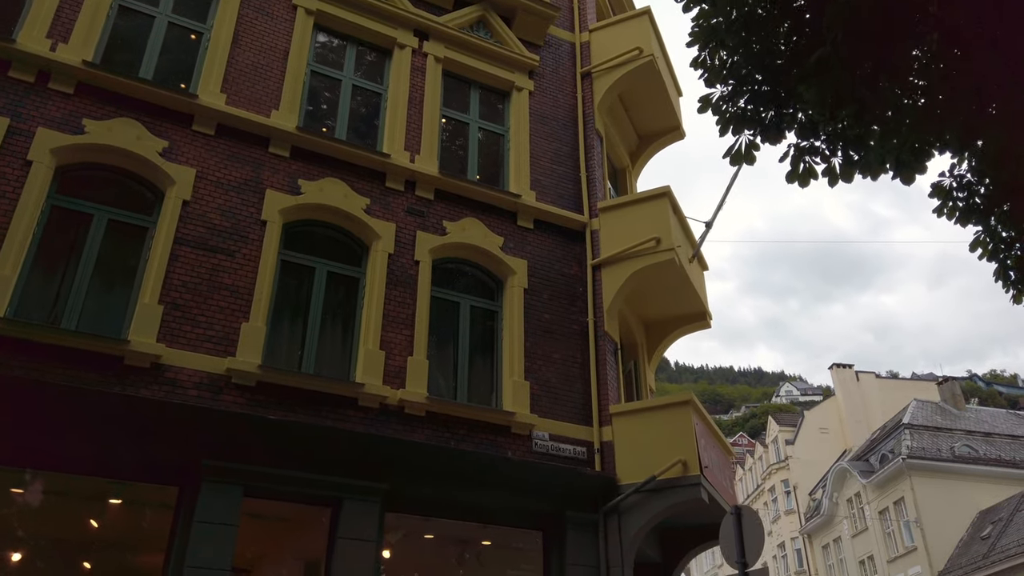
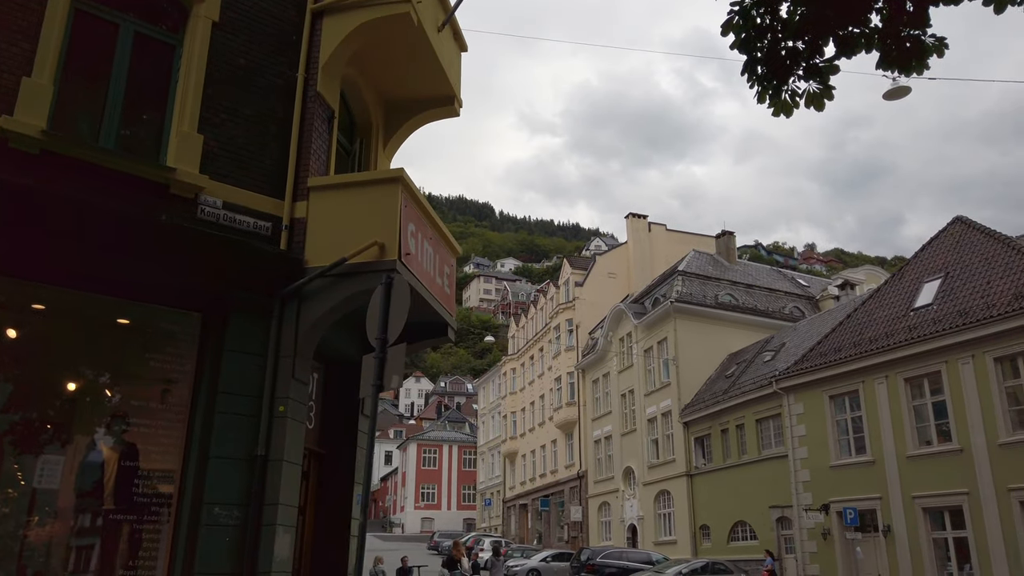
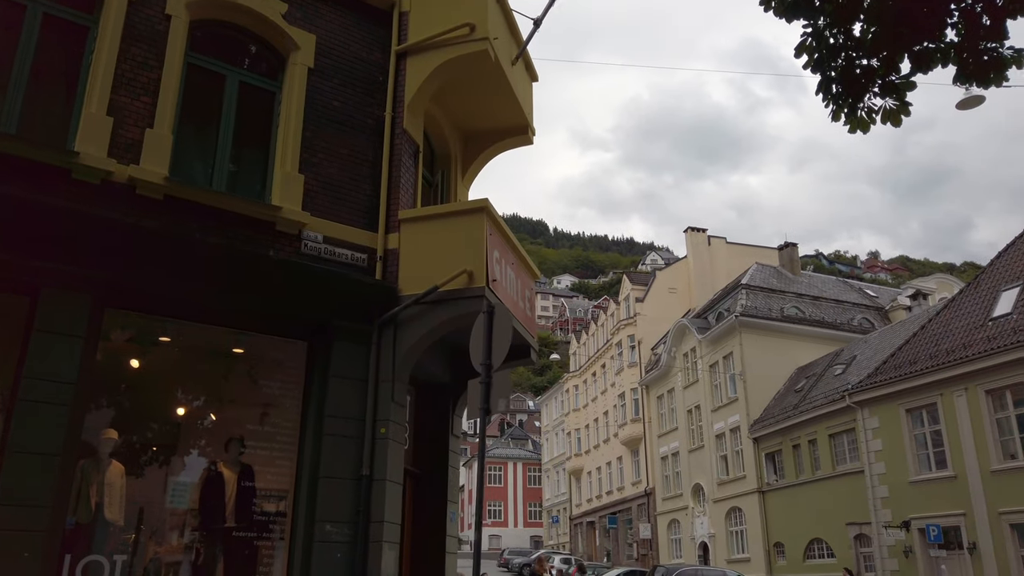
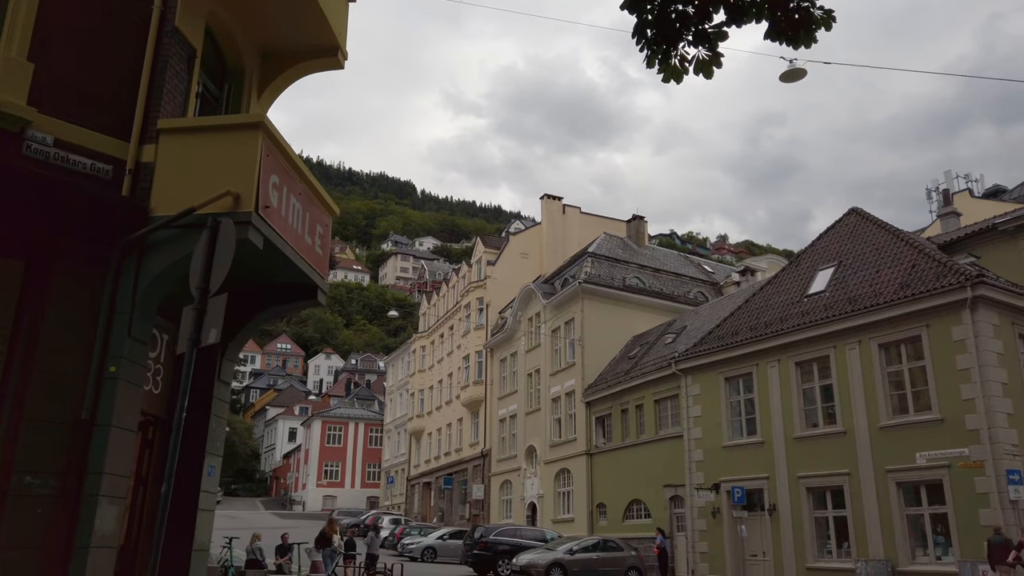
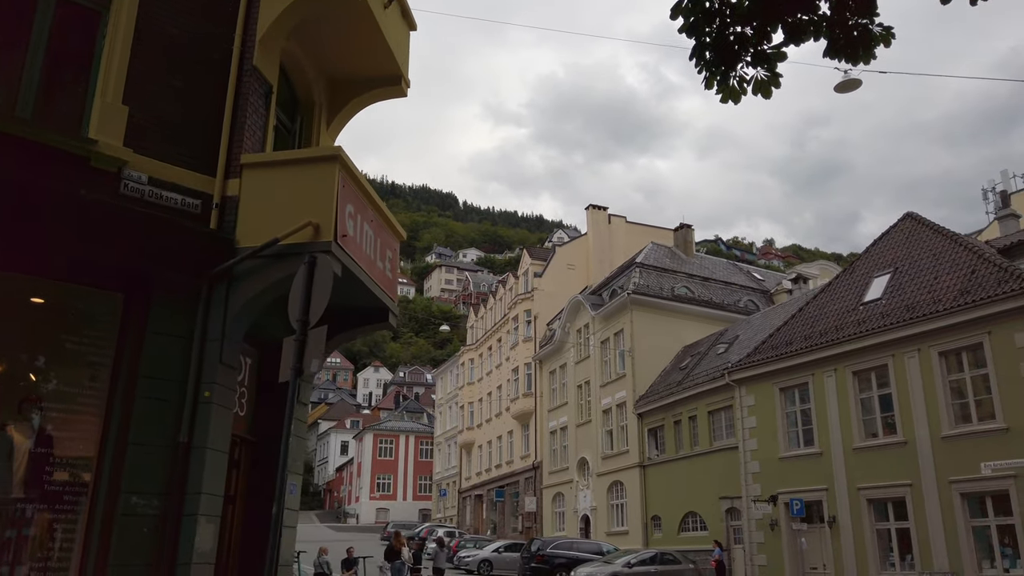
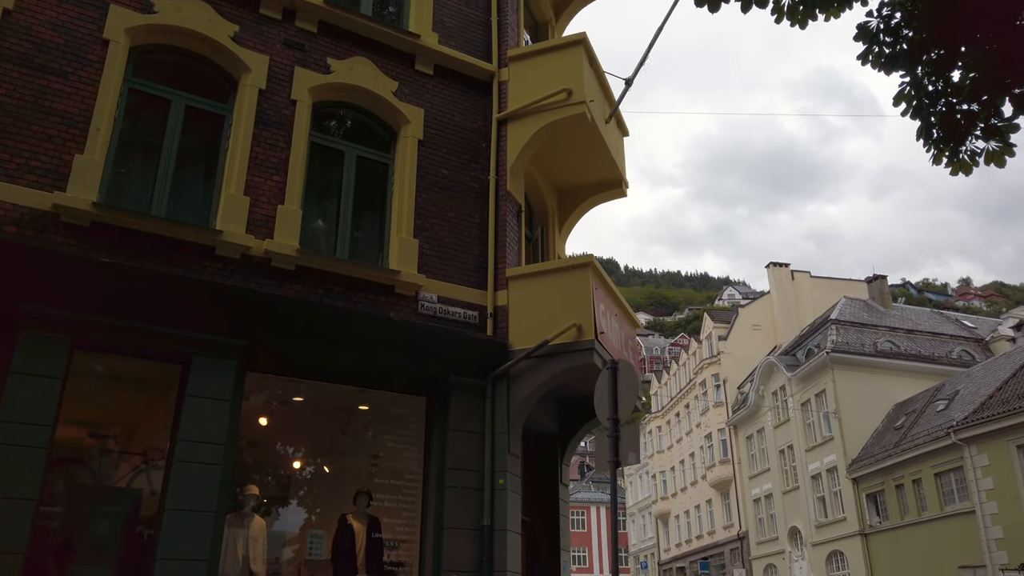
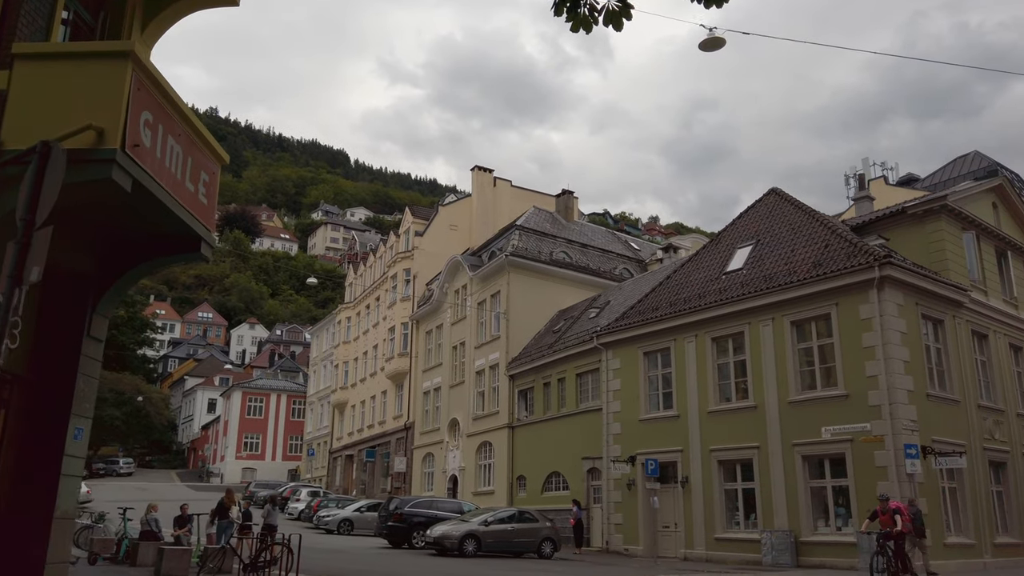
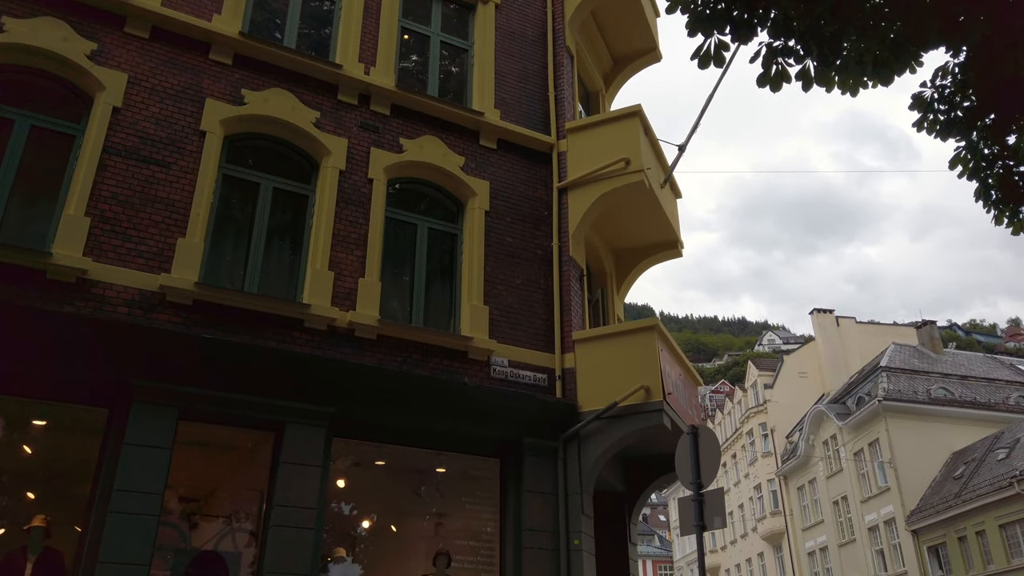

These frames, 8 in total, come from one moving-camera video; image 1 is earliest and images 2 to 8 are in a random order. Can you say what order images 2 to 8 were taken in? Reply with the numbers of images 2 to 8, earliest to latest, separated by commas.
8, 6, 3, 2, 5, 4, 7
